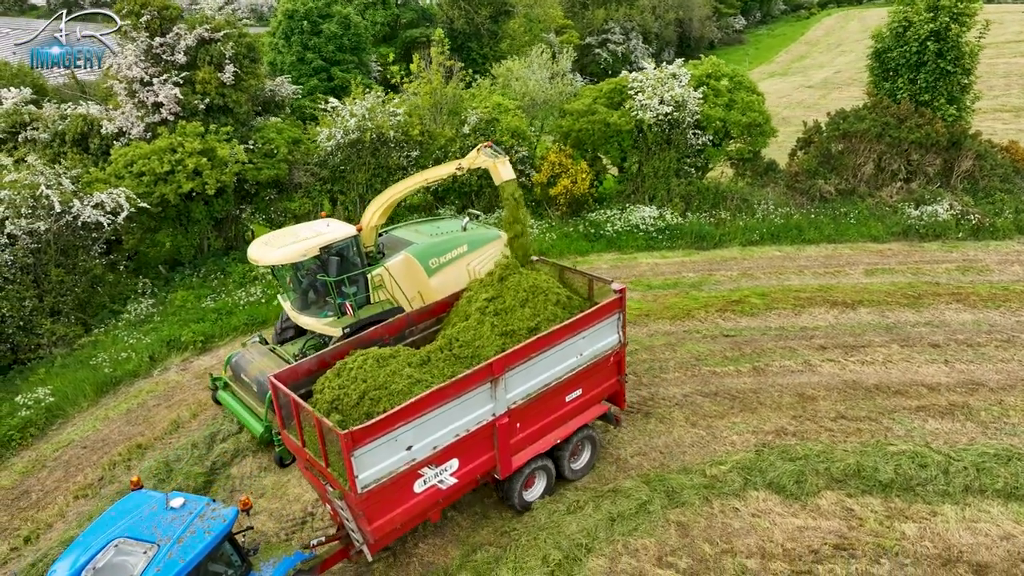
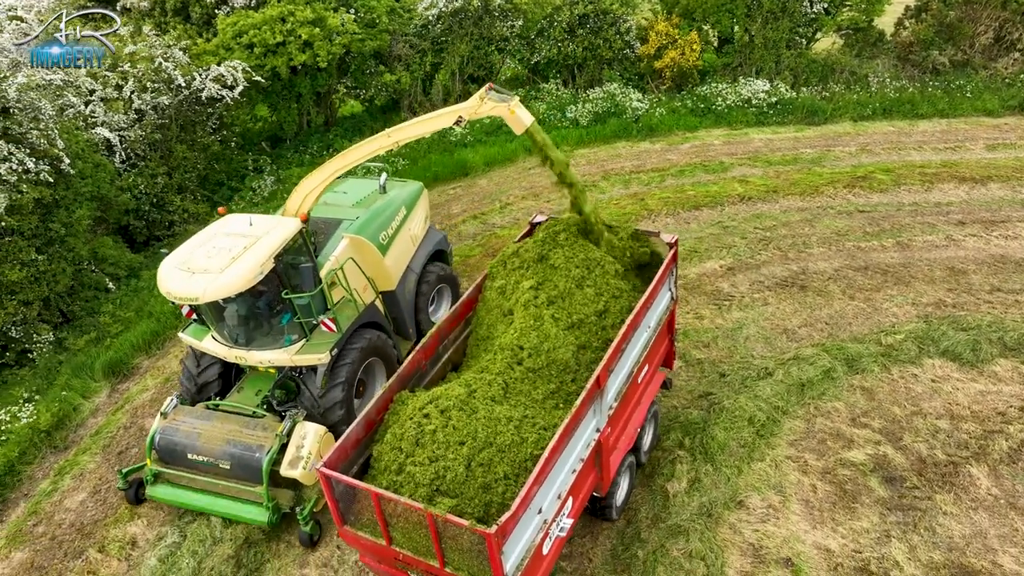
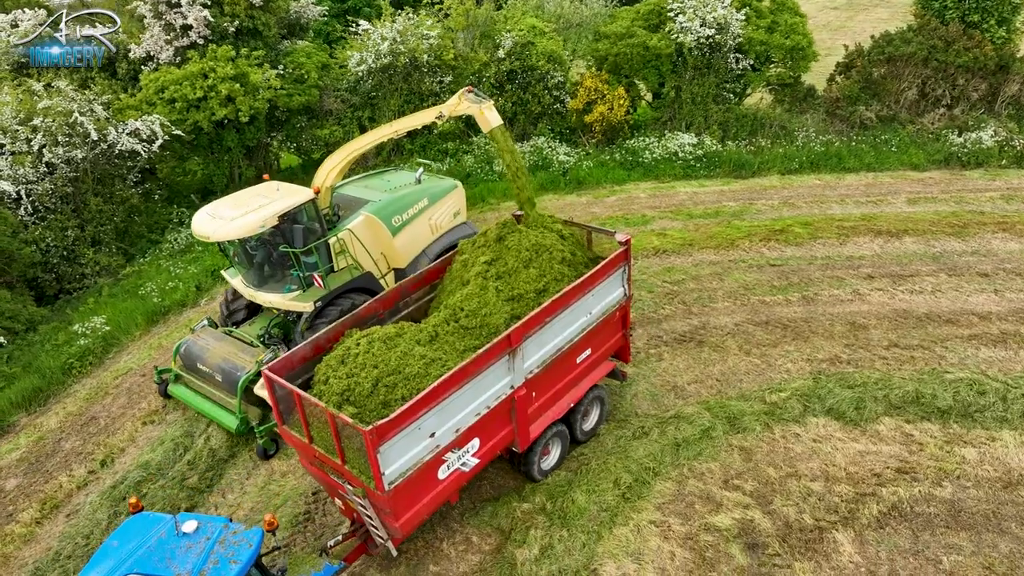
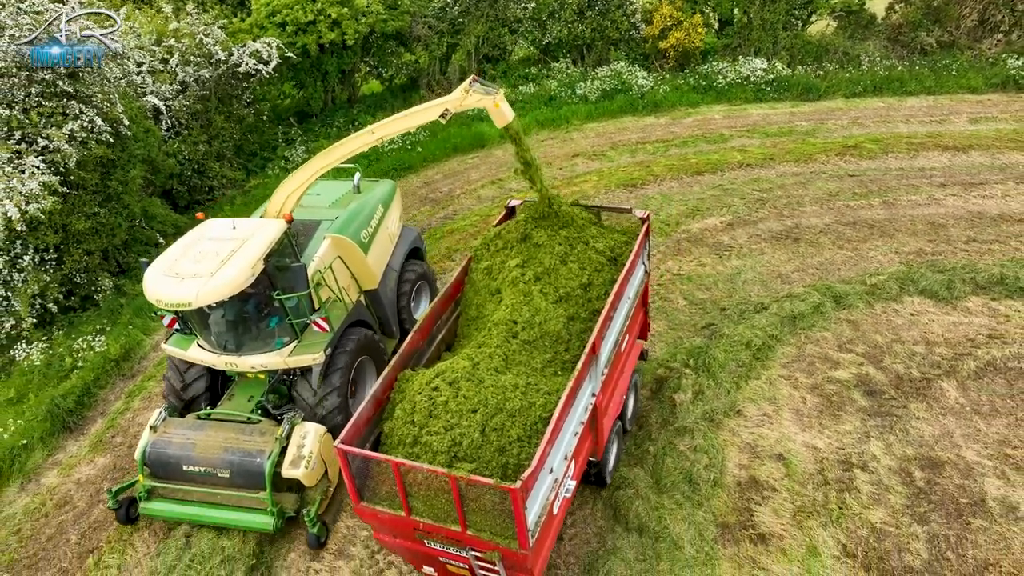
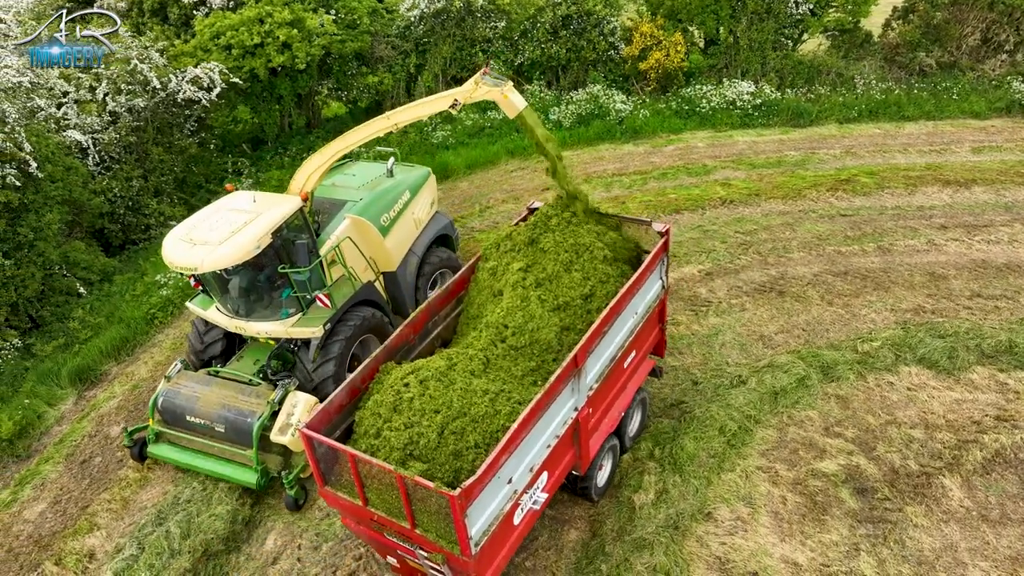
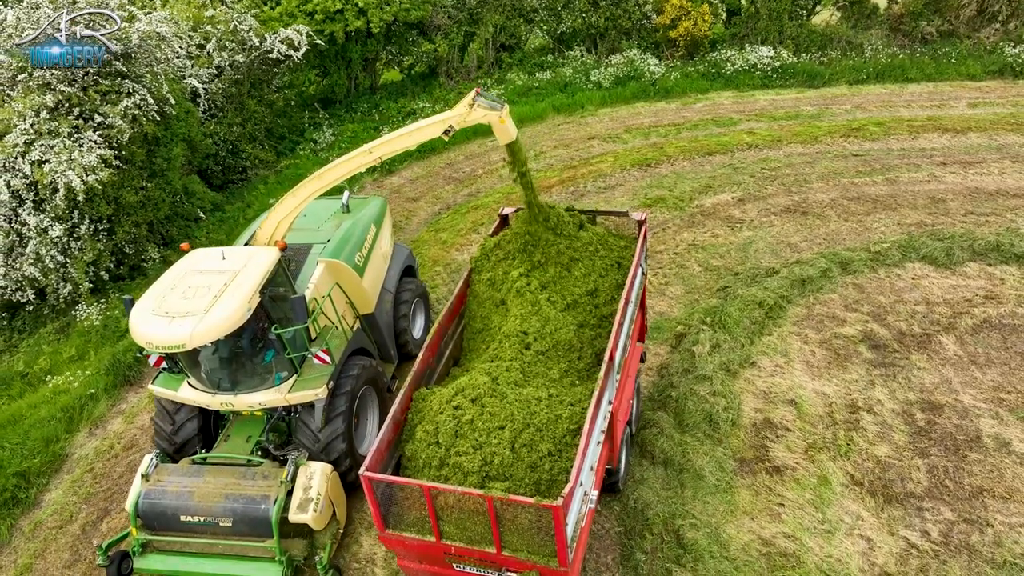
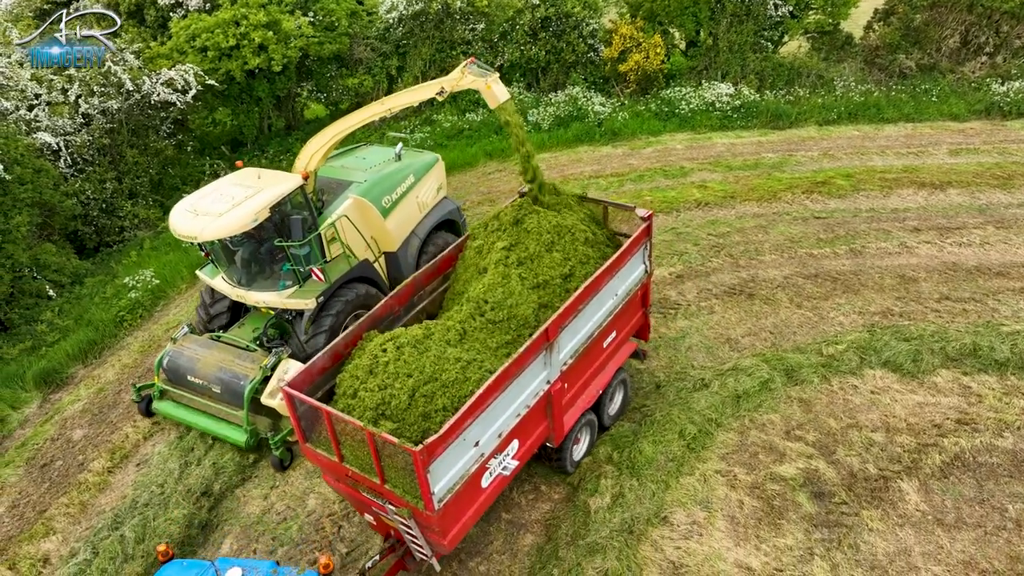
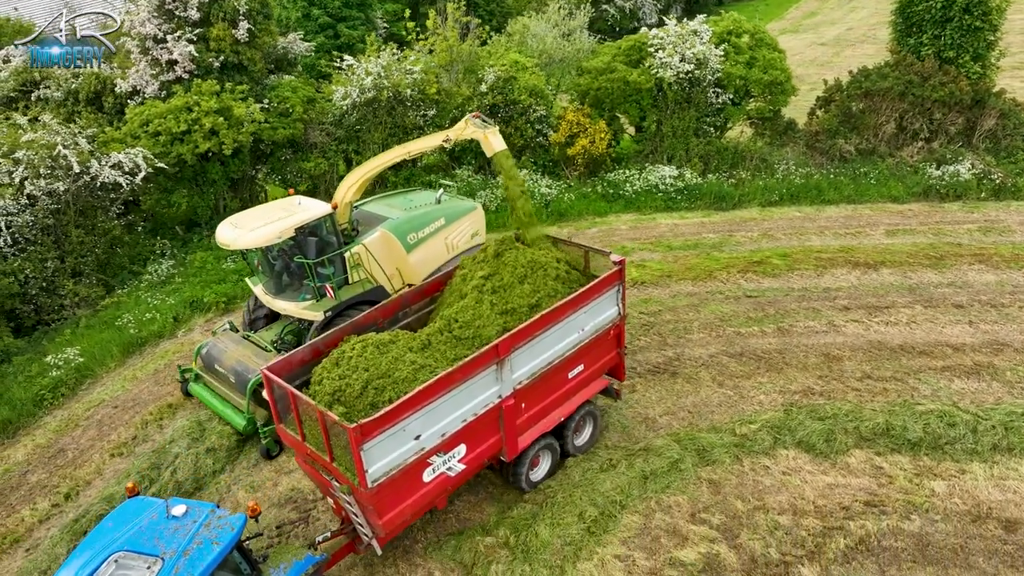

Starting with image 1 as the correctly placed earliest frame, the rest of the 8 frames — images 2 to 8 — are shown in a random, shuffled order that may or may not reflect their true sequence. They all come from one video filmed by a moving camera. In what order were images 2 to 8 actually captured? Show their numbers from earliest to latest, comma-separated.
8, 3, 7, 5, 2, 4, 6
